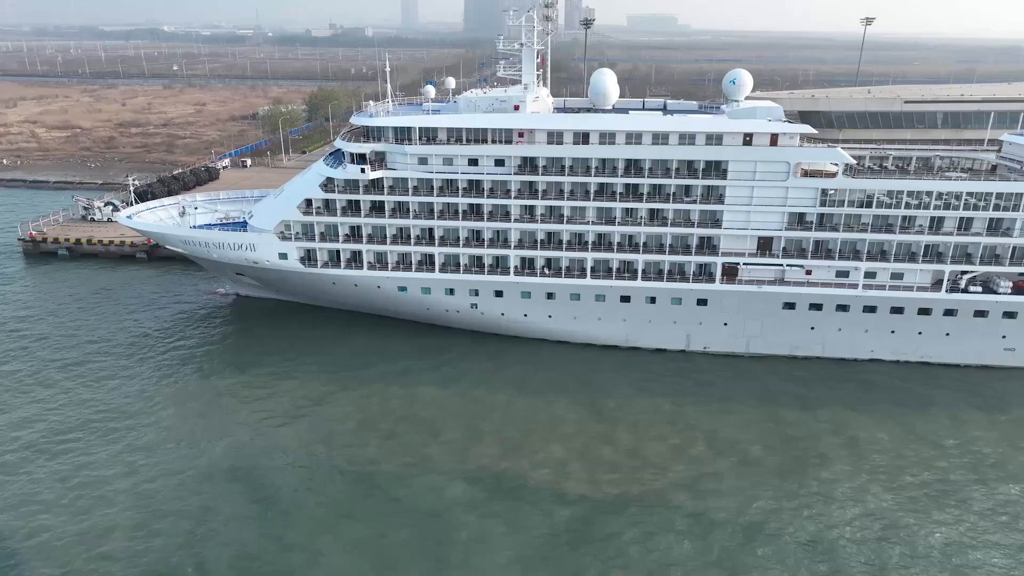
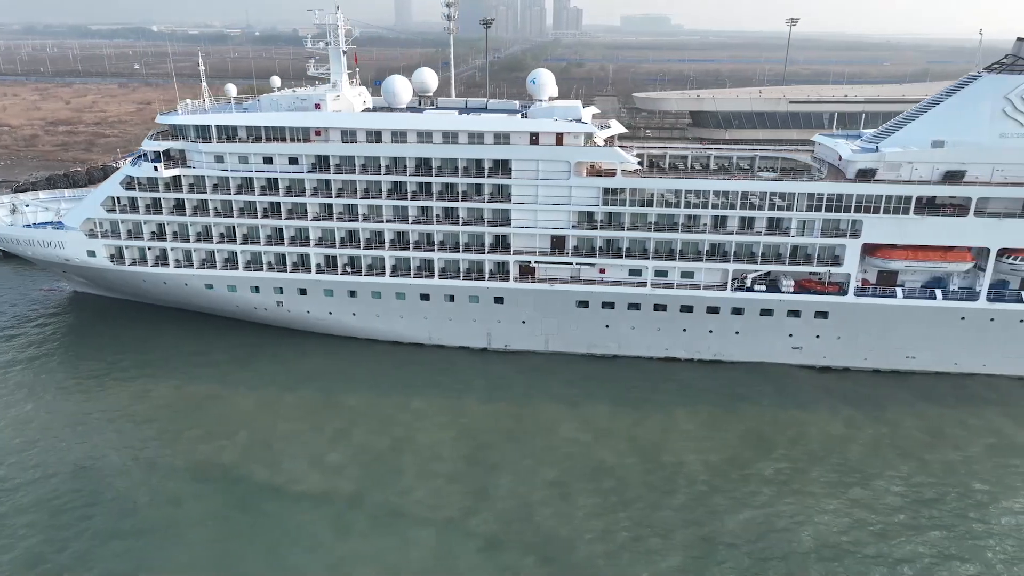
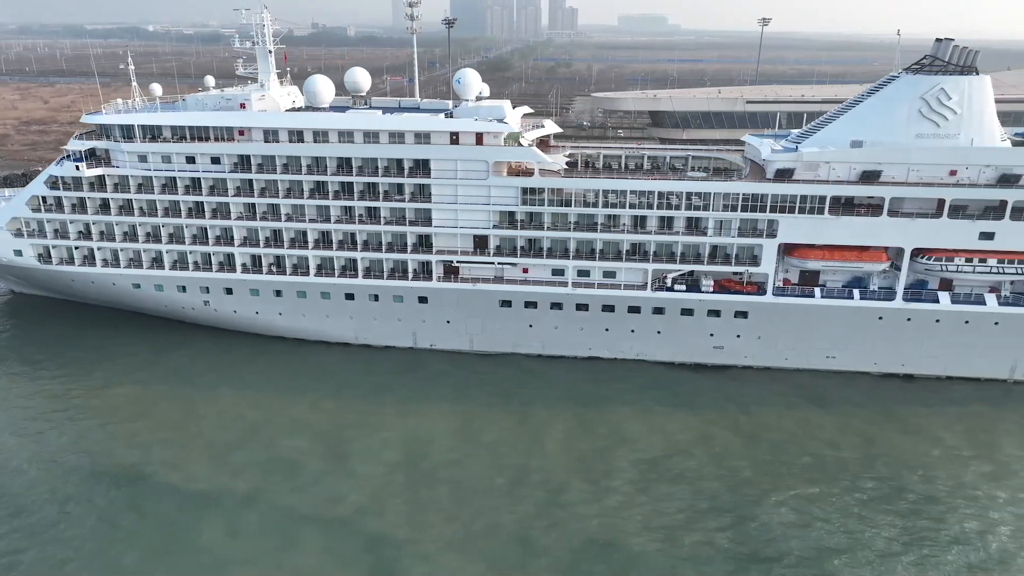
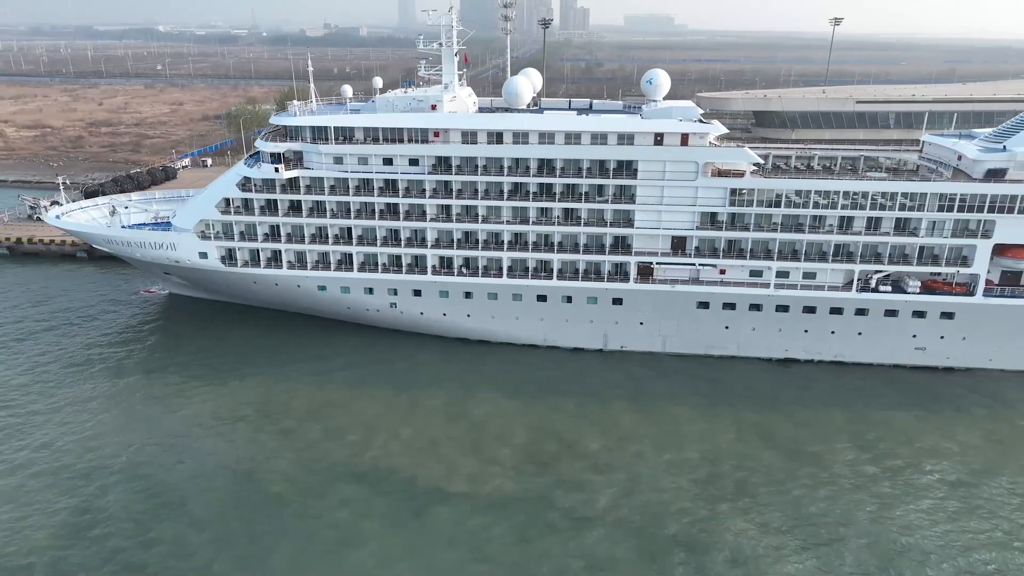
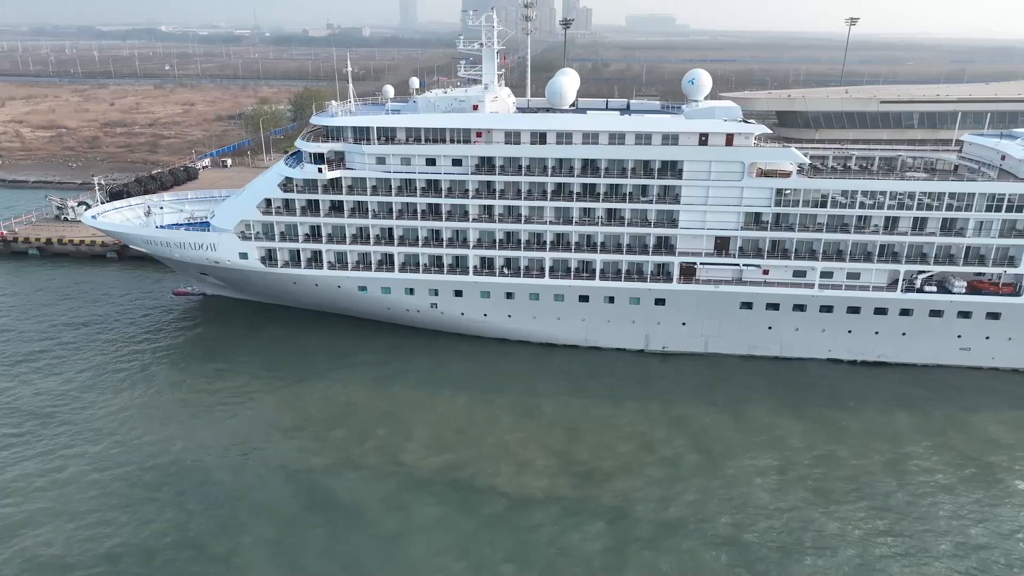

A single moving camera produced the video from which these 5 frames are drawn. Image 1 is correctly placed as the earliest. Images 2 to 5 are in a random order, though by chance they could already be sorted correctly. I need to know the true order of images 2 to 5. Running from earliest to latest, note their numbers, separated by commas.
5, 4, 2, 3
